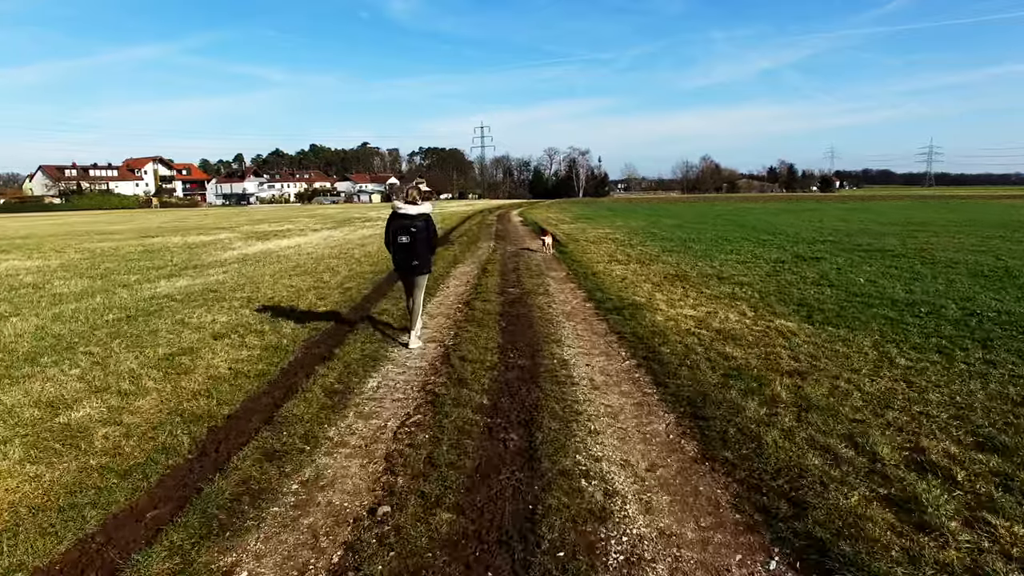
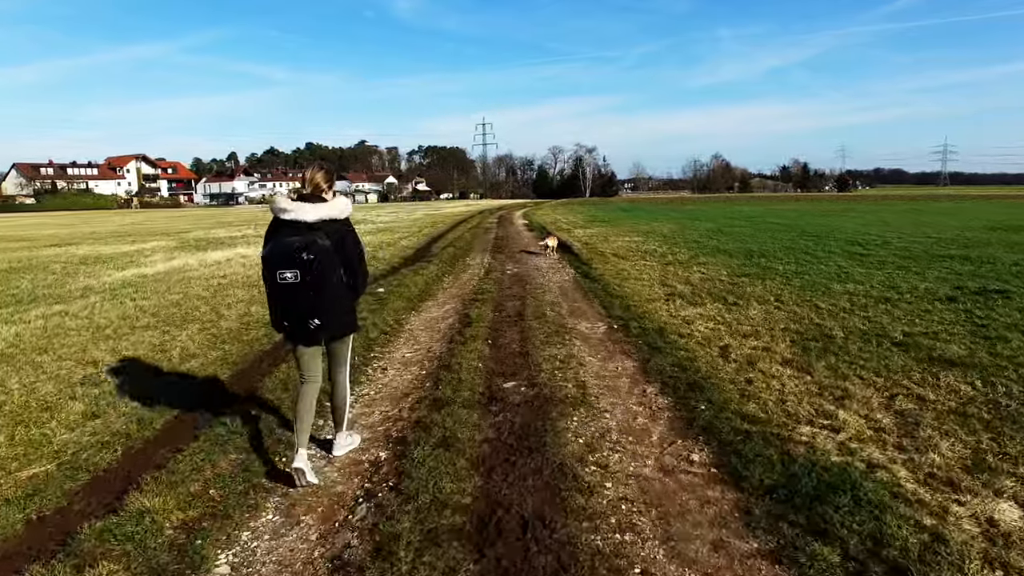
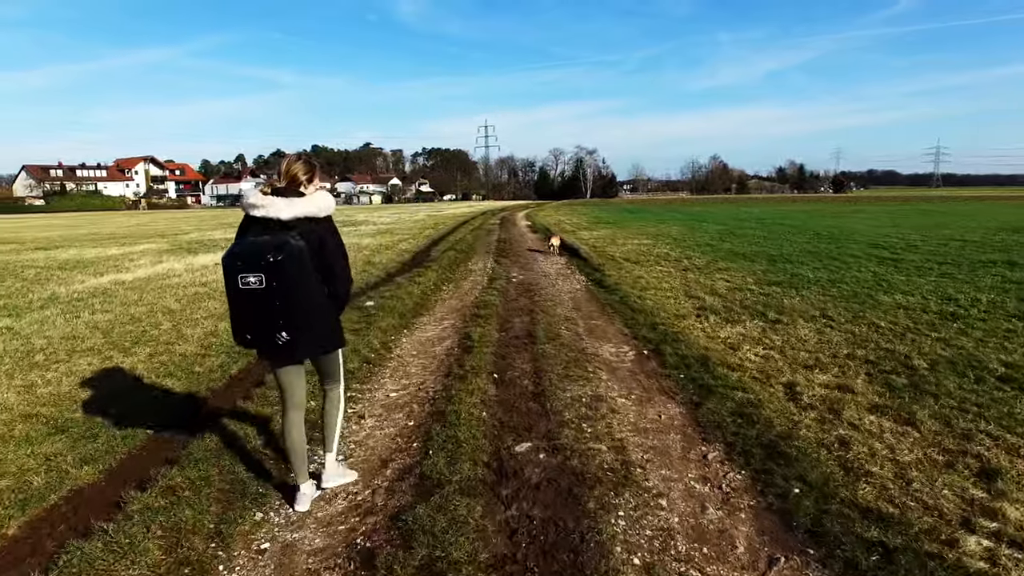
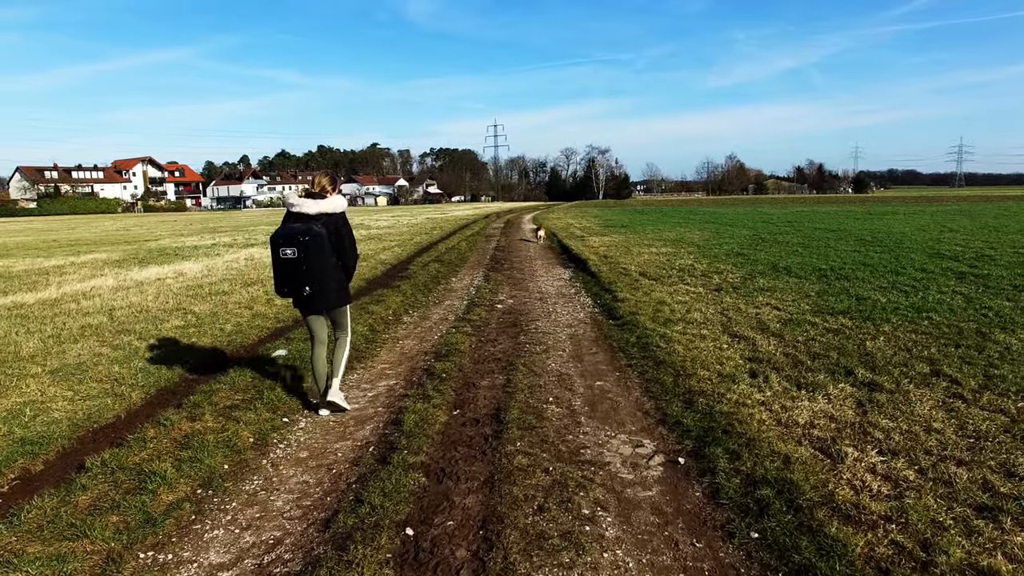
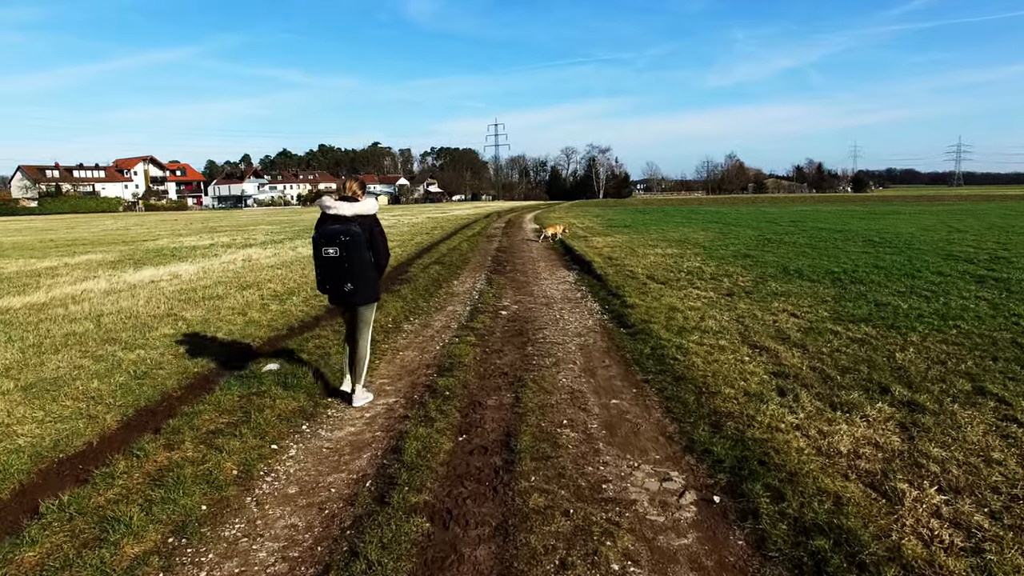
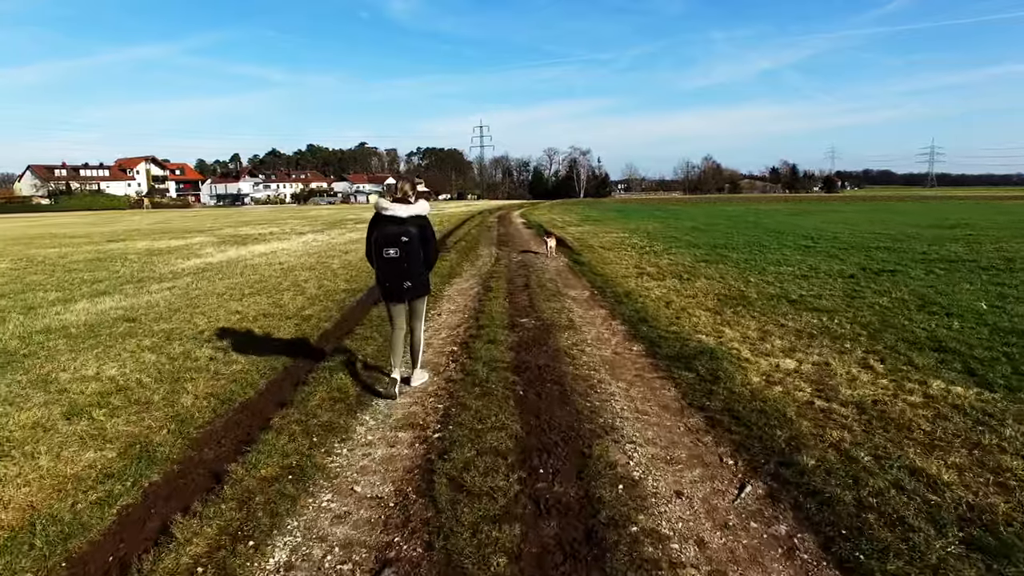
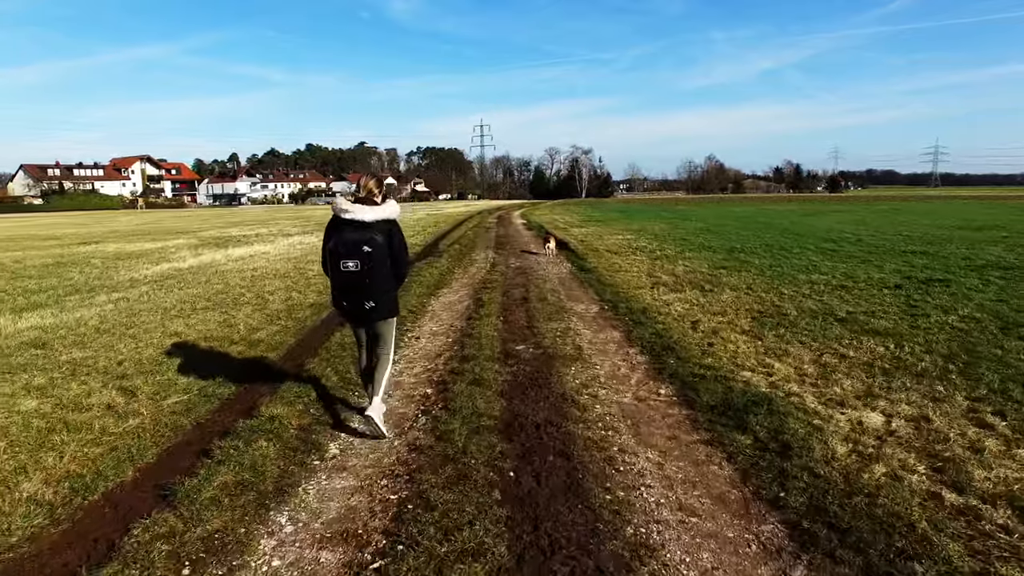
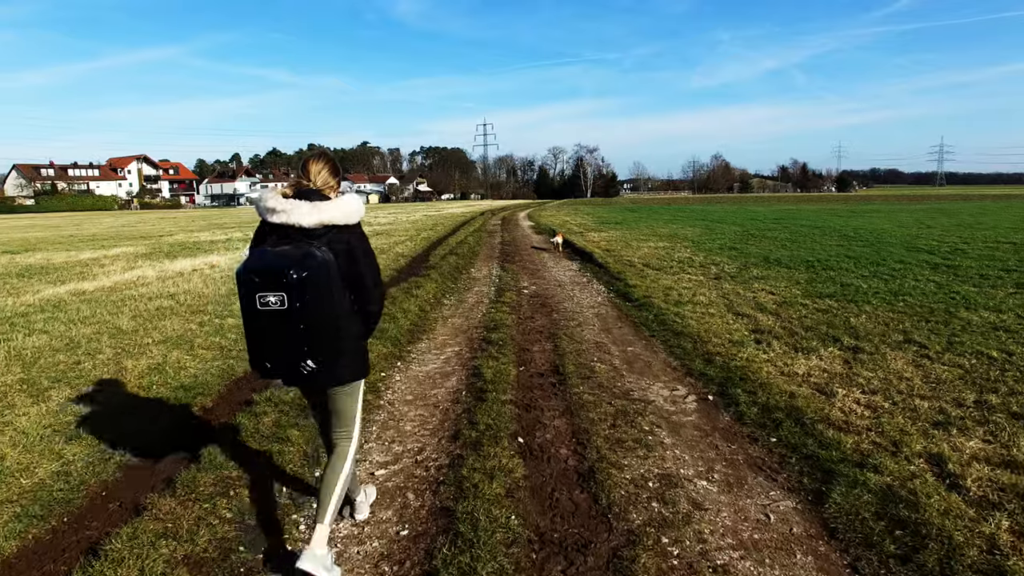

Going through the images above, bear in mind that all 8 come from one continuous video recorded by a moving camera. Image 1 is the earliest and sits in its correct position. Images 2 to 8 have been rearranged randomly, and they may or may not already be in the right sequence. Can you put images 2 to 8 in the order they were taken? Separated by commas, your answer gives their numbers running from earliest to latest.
6, 7, 2, 3, 8, 4, 5
